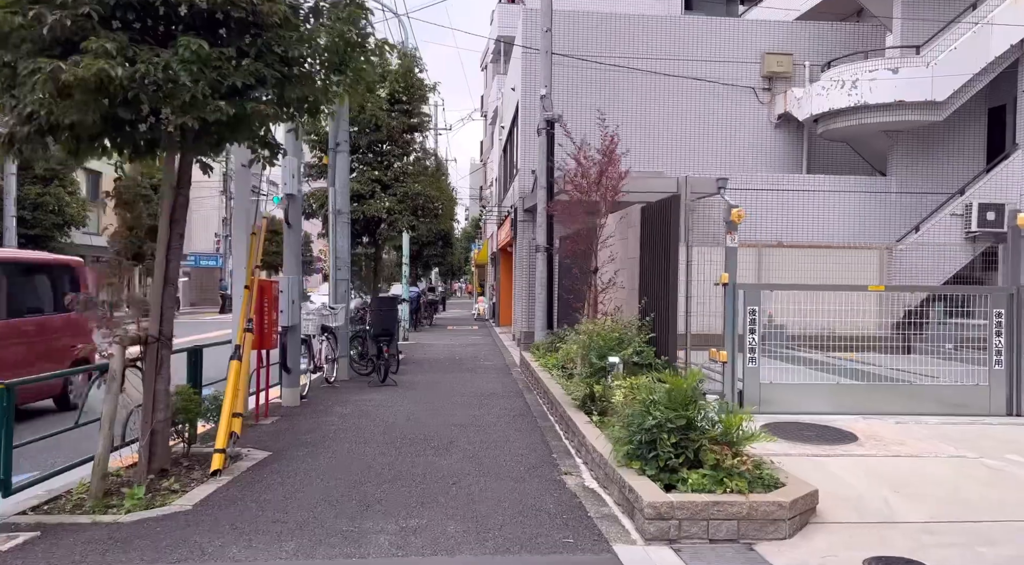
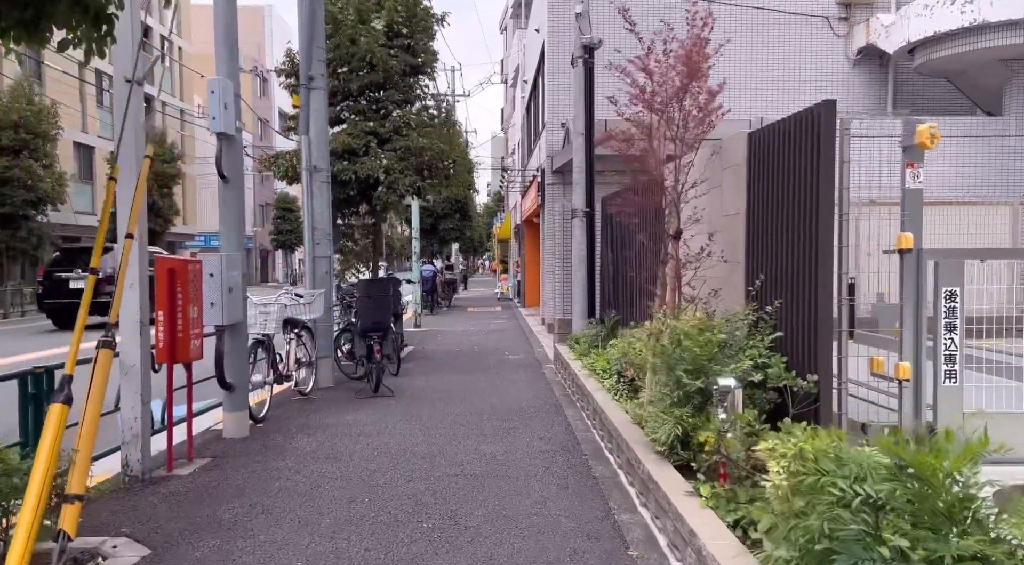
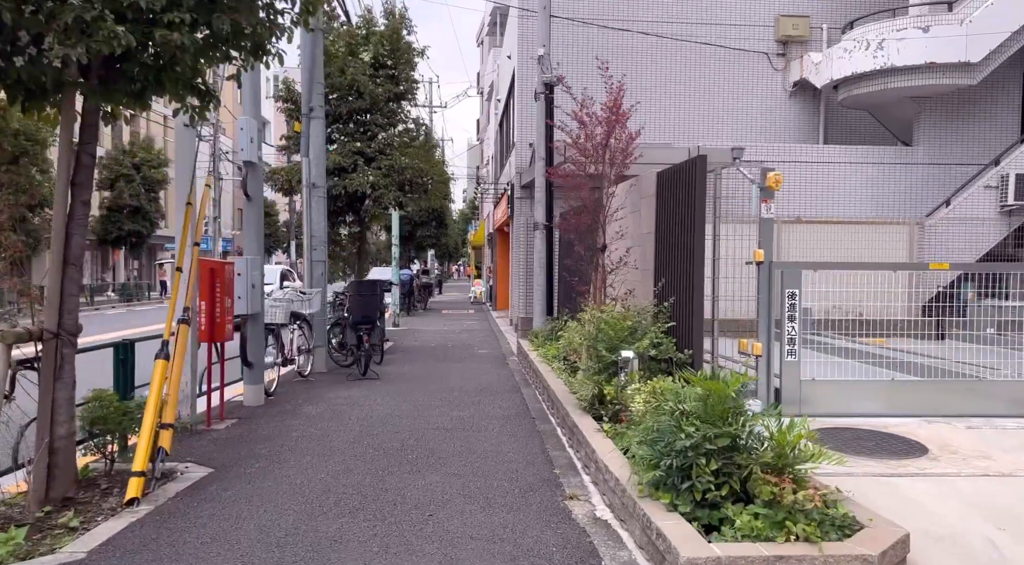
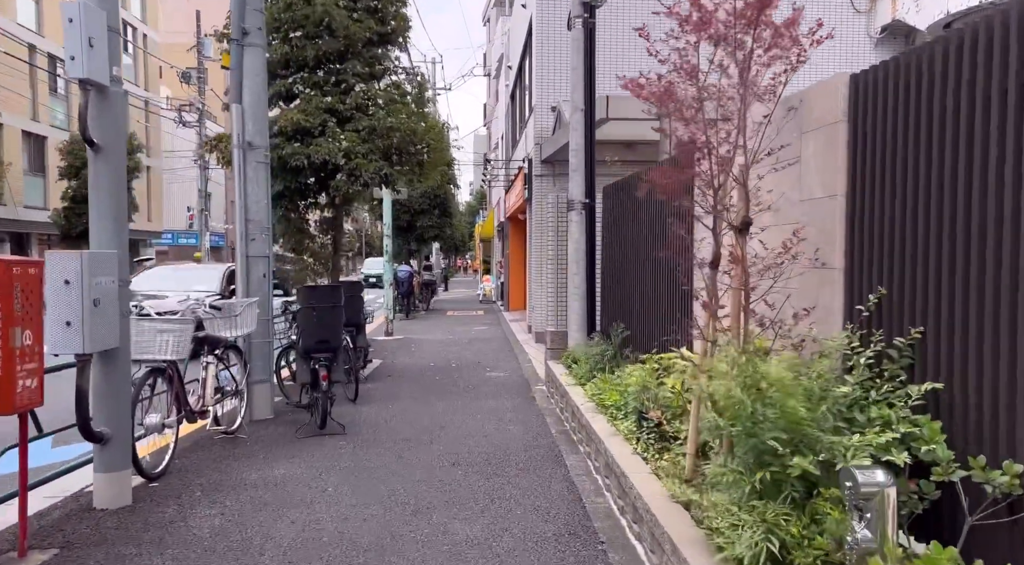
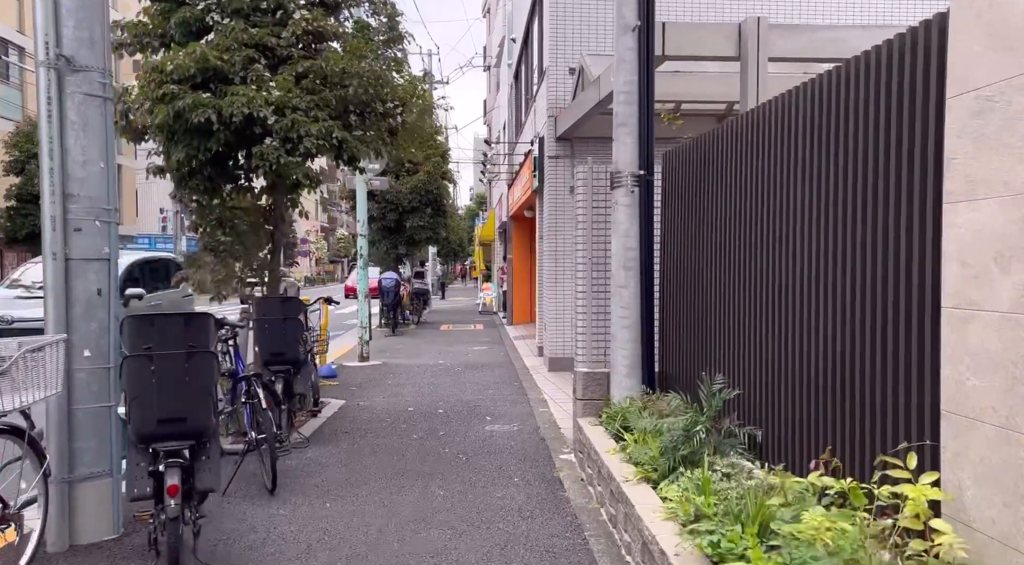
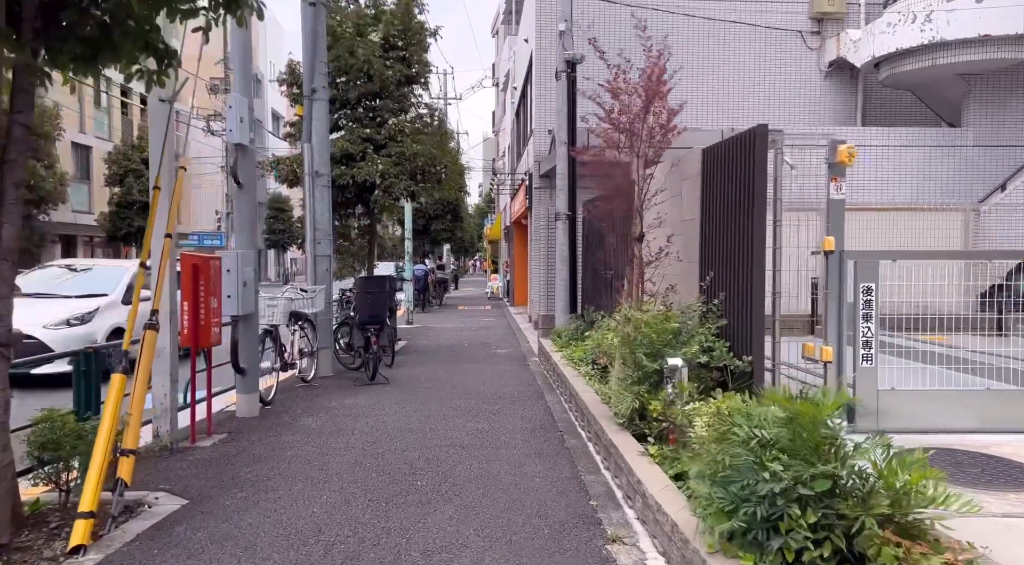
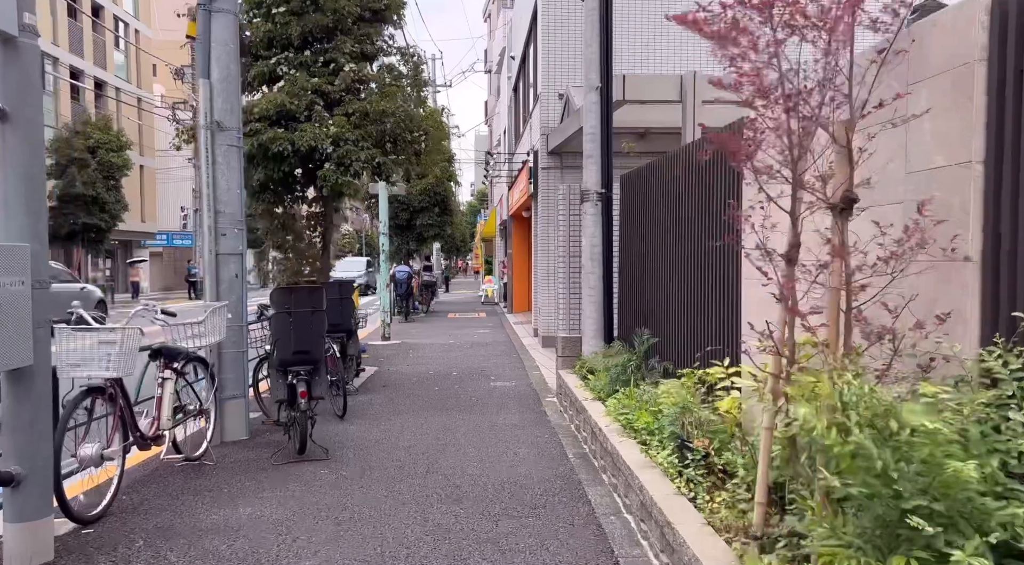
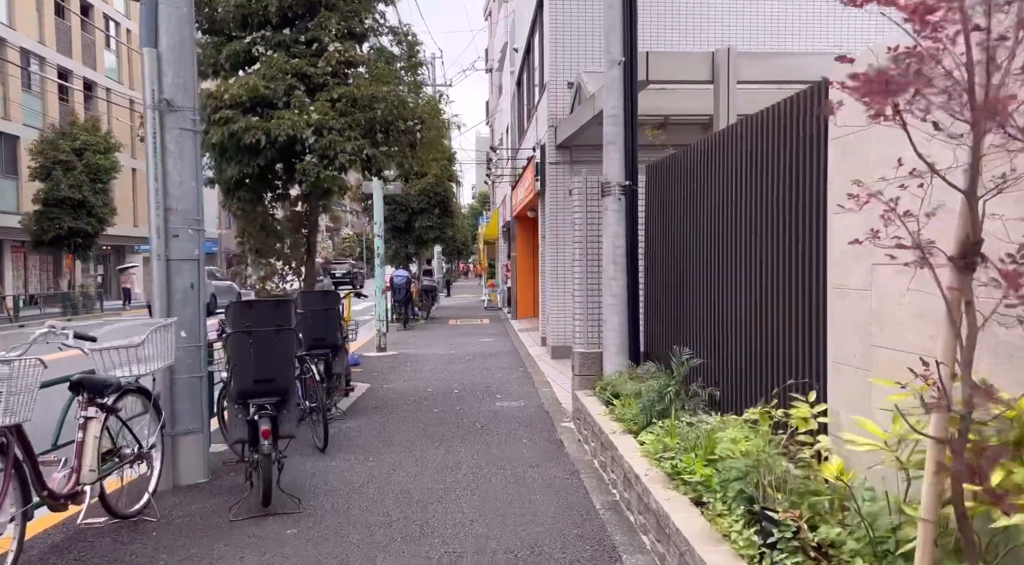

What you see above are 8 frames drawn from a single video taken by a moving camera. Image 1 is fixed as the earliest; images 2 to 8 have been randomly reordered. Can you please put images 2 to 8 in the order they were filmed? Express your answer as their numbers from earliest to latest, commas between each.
3, 6, 2, 4, 7, 8, 5
